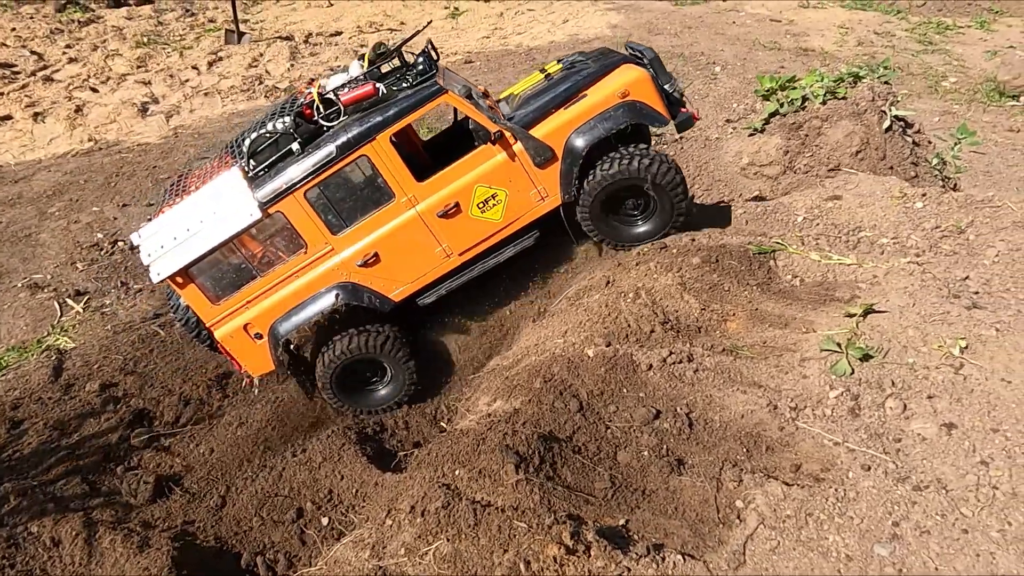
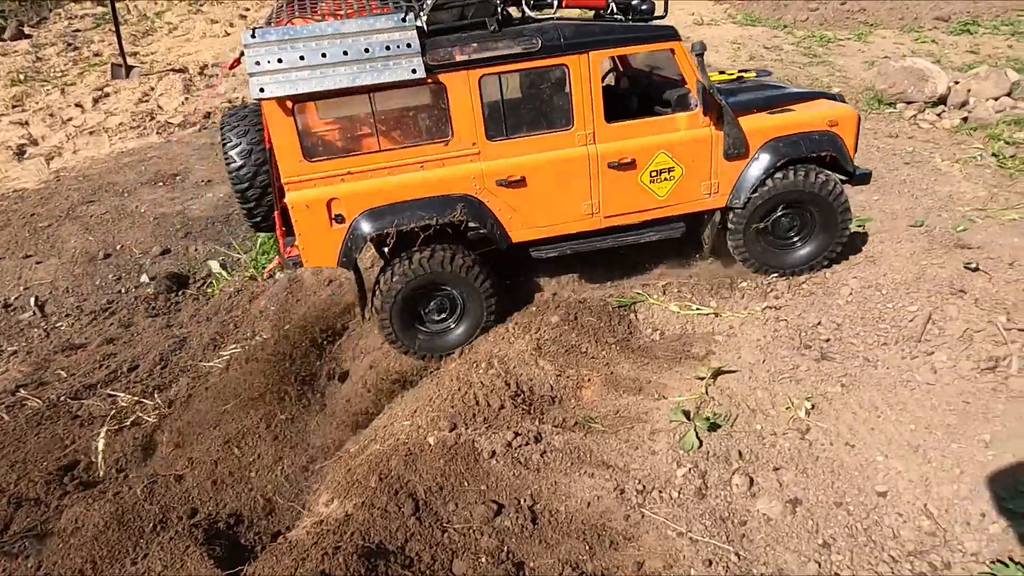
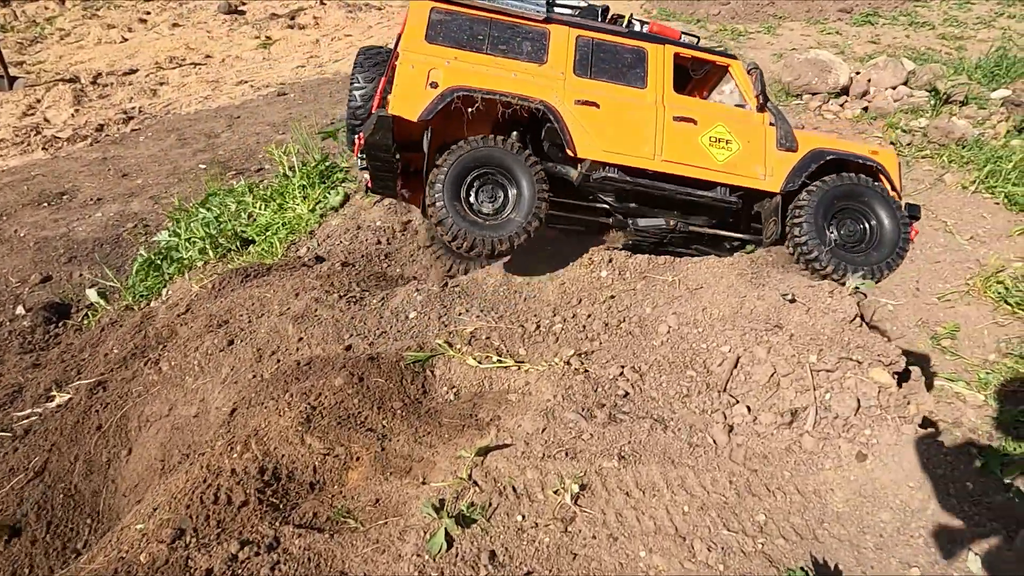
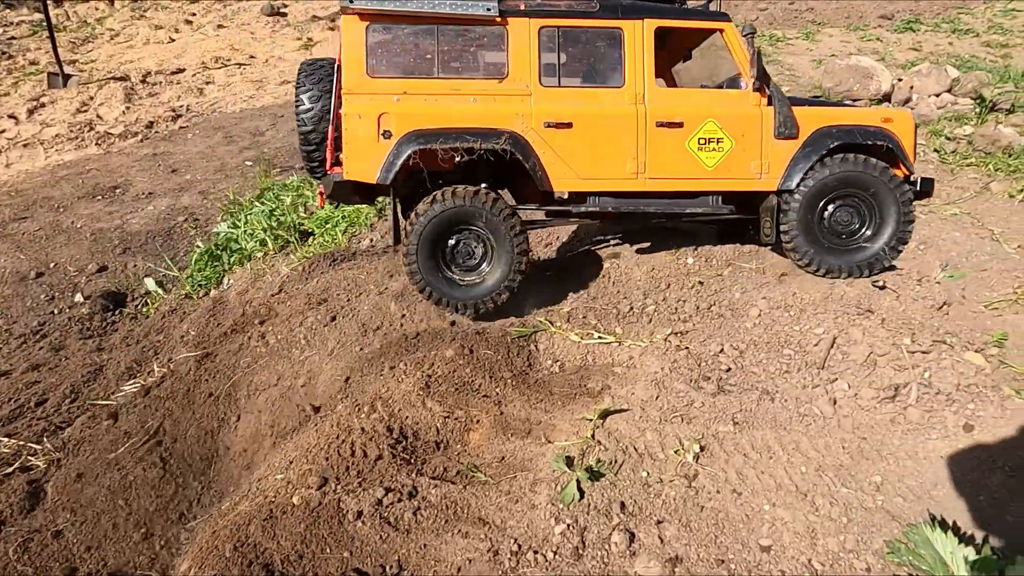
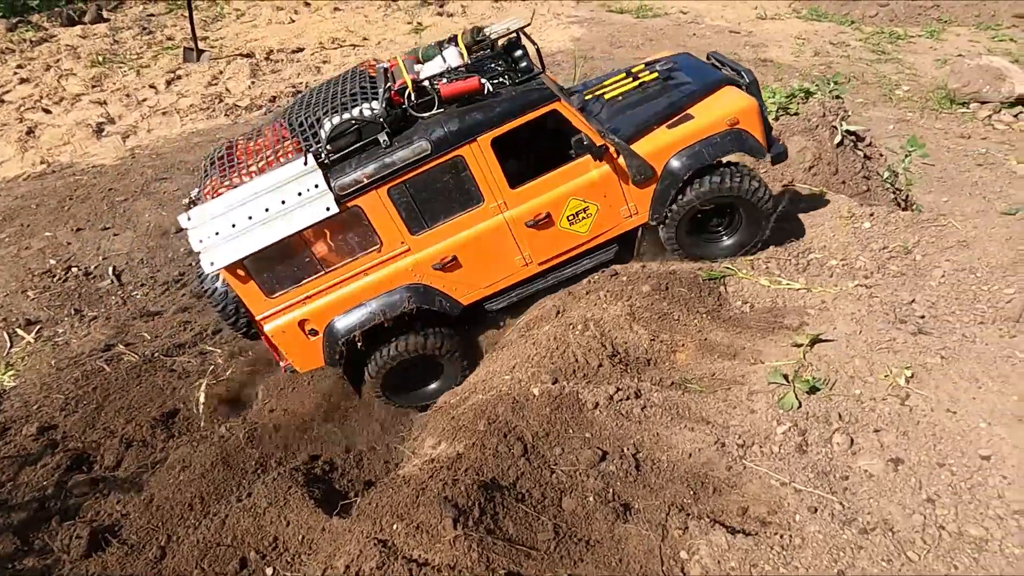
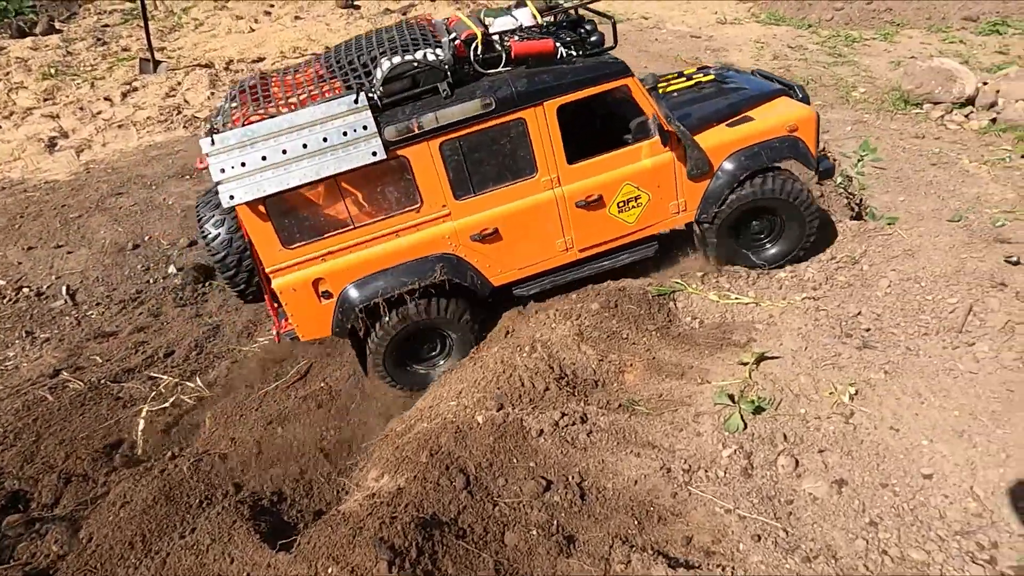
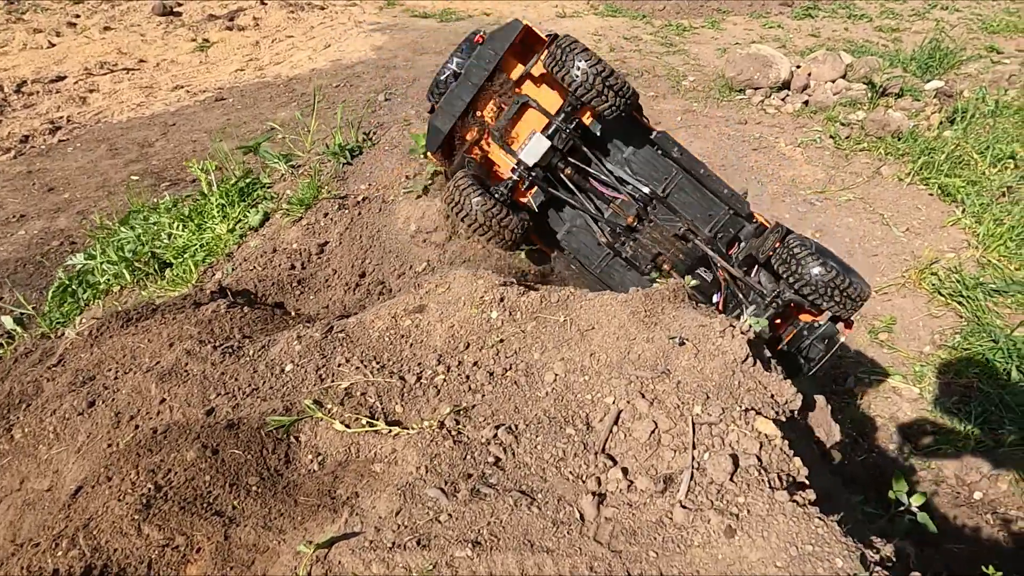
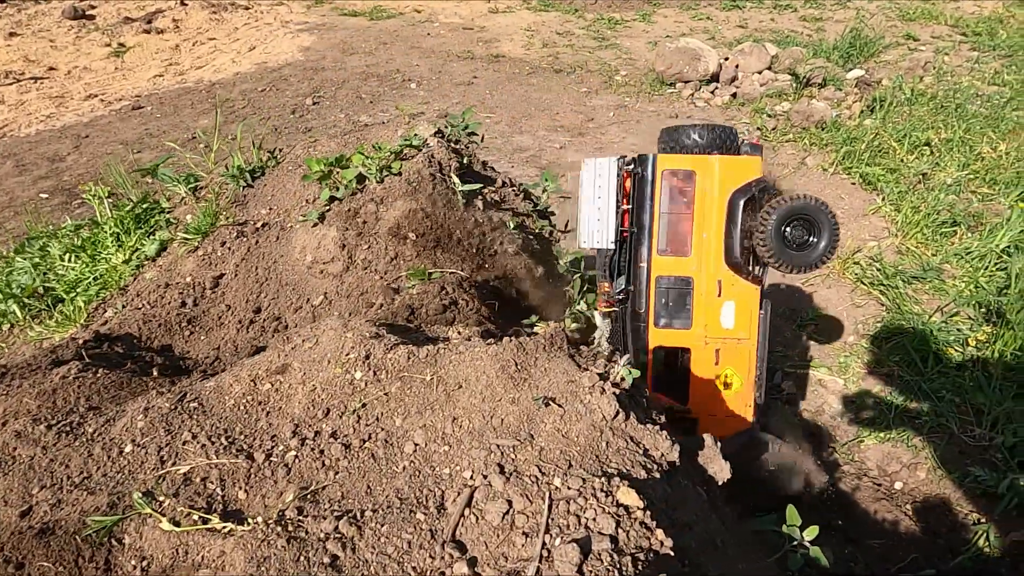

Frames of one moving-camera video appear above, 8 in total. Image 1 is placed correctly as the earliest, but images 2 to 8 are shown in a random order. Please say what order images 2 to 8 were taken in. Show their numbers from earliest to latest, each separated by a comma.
5, 6, 2, 4, 3, 7, 8
